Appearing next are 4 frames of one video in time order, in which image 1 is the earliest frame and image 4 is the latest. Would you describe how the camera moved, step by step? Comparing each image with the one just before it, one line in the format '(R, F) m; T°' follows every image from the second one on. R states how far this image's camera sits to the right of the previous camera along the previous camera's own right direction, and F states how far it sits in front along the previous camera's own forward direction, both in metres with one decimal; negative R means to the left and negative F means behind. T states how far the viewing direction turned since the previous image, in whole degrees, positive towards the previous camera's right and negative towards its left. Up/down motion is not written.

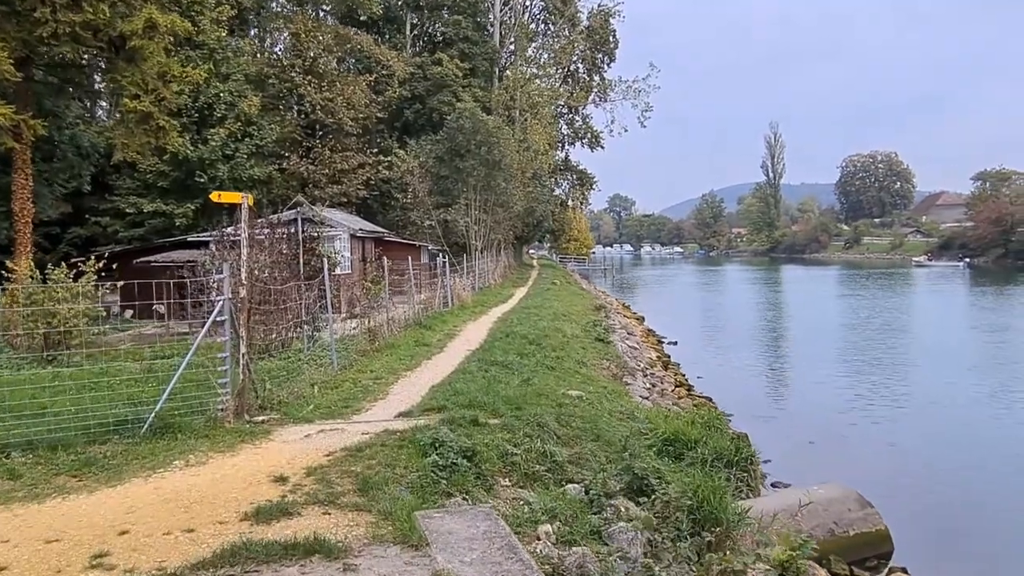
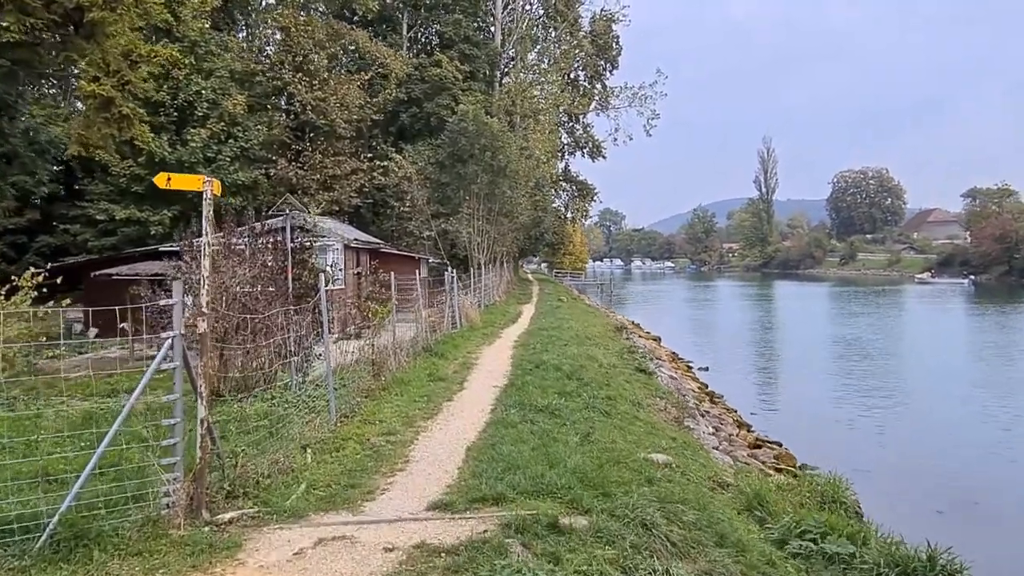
(-0.7, +2.6) m; +1°
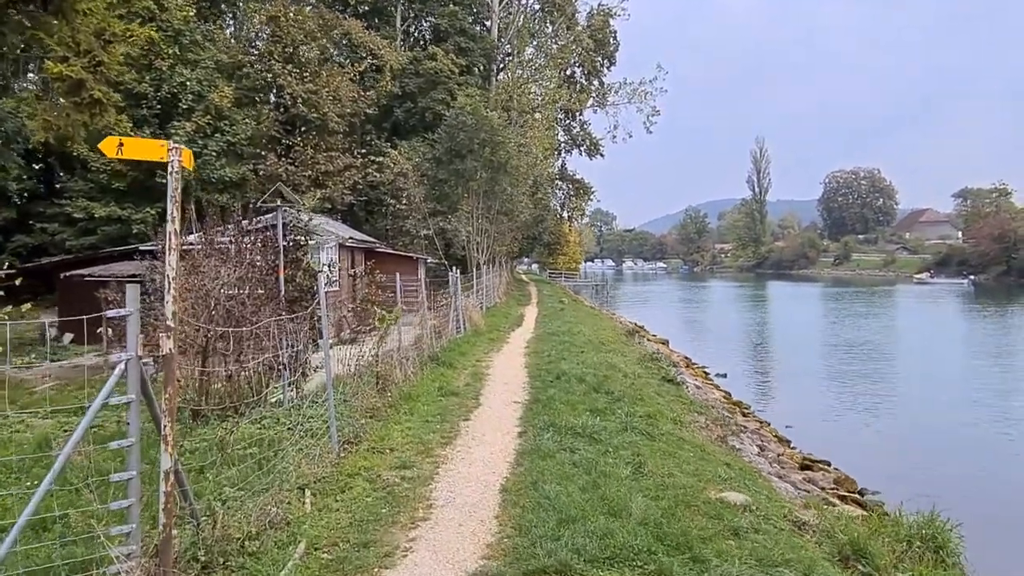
(-0.4, +1.3) m; +1°
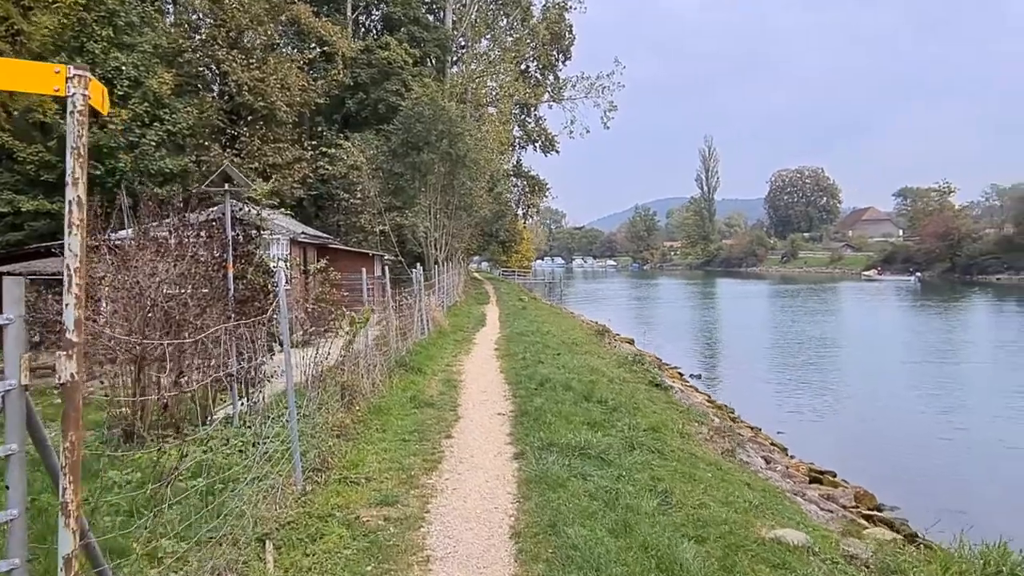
(-0.4, +1.2) m; +3°
